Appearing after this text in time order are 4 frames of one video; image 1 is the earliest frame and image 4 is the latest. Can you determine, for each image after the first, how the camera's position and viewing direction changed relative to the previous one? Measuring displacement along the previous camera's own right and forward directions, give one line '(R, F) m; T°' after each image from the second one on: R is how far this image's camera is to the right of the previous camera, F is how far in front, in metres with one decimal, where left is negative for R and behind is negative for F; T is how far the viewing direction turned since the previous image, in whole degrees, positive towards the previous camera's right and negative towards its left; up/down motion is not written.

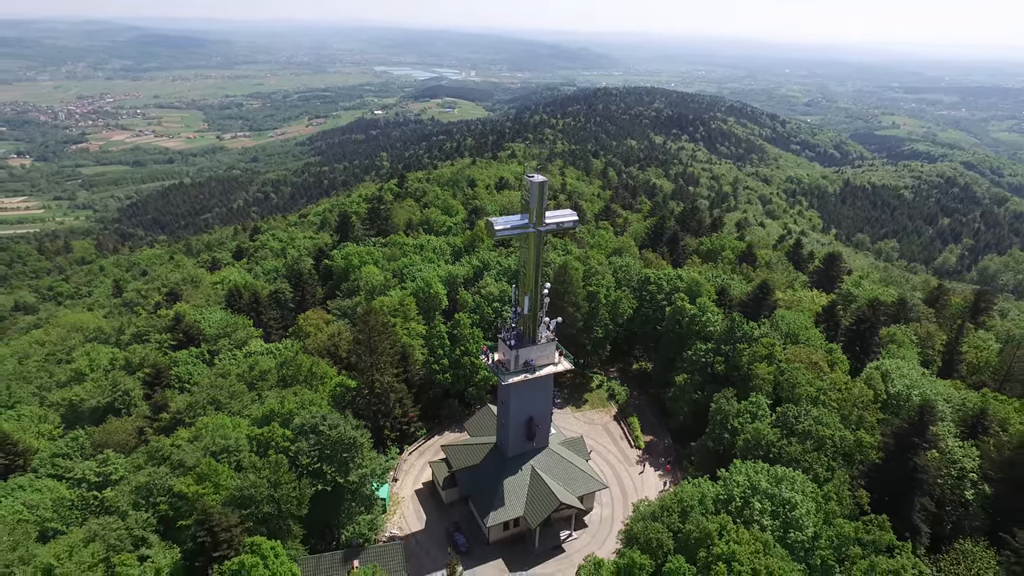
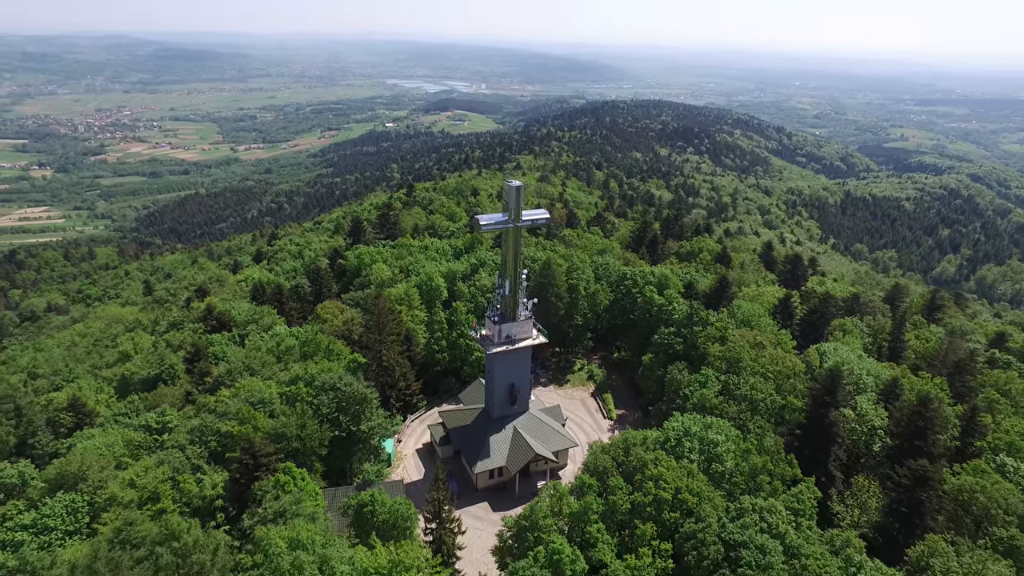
(+1.6, -6.1) m; -1°
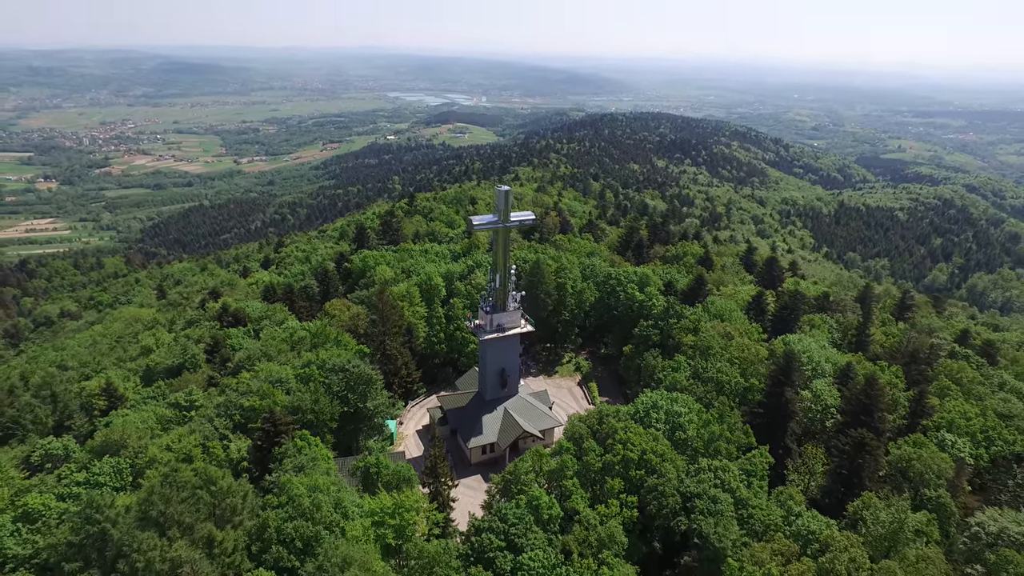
(+0.8, -4.2) m; 0°
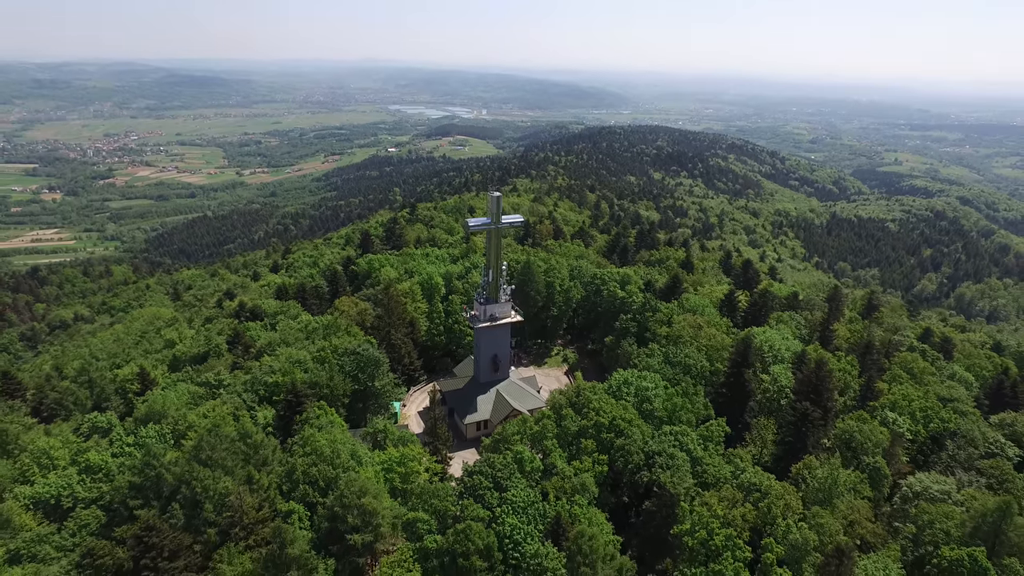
(+0.7, -5.2) m; 0°
